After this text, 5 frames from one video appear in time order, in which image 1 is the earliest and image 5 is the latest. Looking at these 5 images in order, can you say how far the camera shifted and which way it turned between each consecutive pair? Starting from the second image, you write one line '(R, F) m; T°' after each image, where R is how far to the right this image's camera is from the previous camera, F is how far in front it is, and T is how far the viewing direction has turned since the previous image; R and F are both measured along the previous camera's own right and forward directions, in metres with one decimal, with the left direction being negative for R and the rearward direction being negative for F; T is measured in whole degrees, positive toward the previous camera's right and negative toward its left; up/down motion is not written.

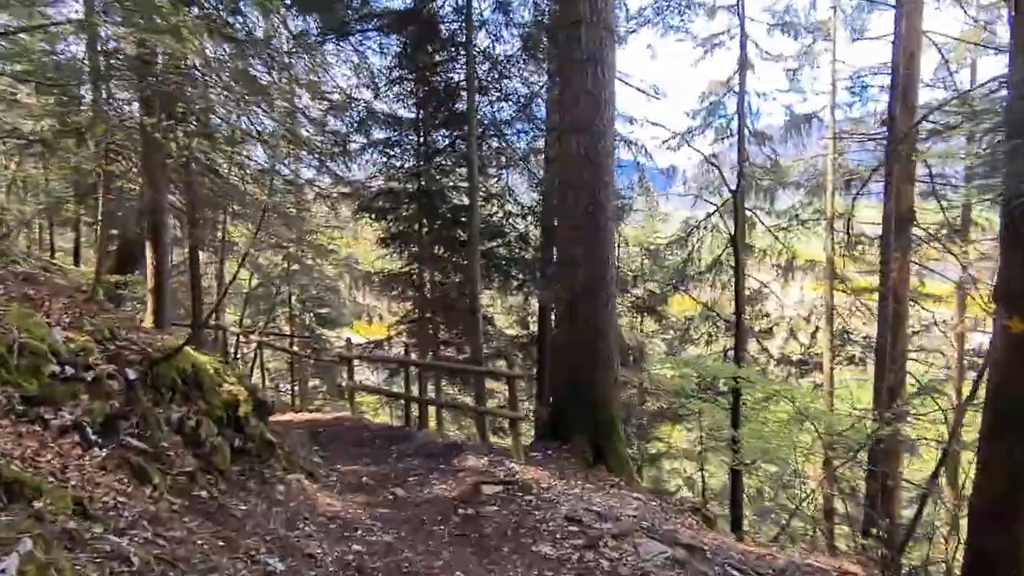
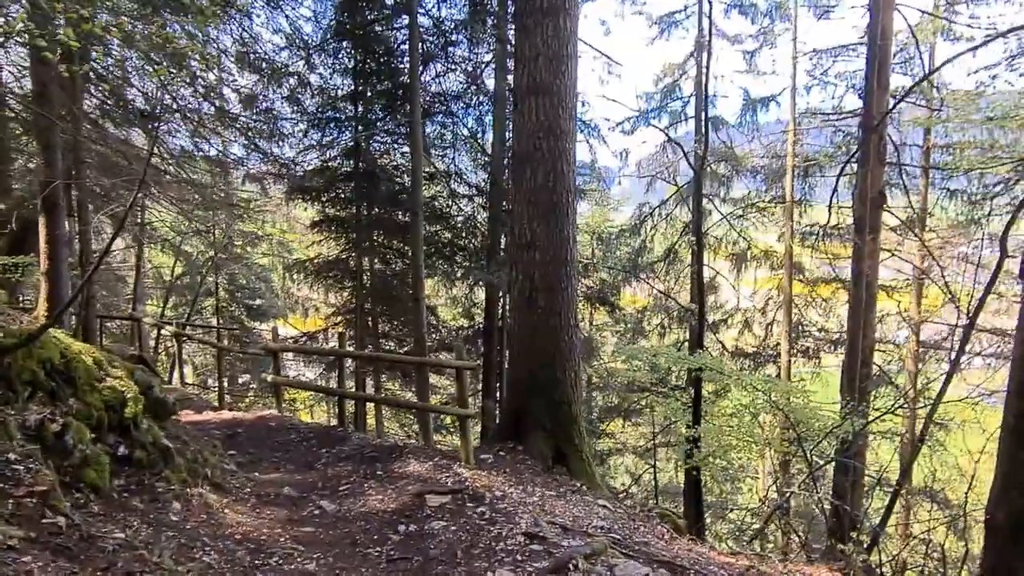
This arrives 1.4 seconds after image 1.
(0.0, +0.7) m; +4°
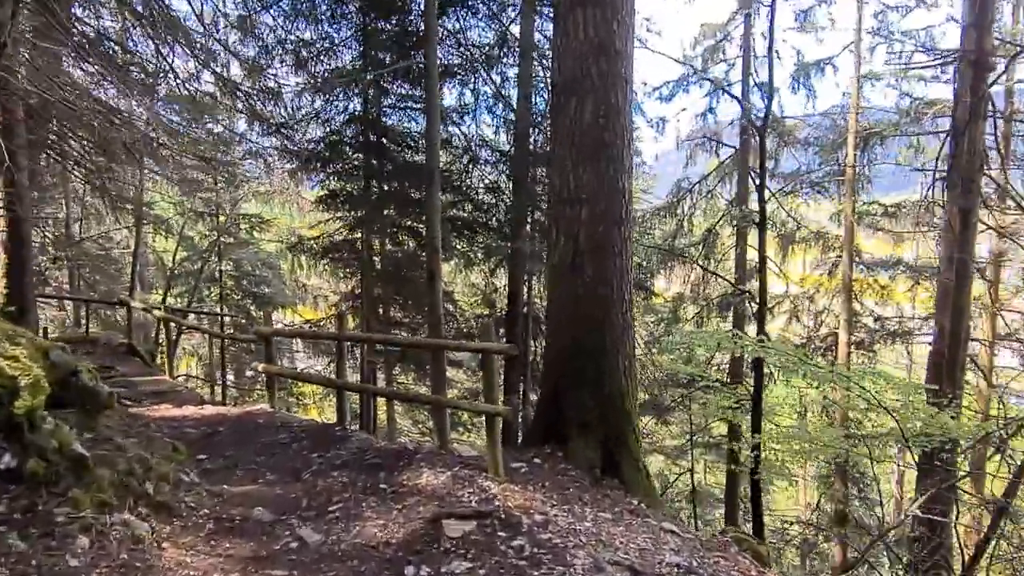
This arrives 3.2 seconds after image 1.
(-0.1, +1.1) m; -1°
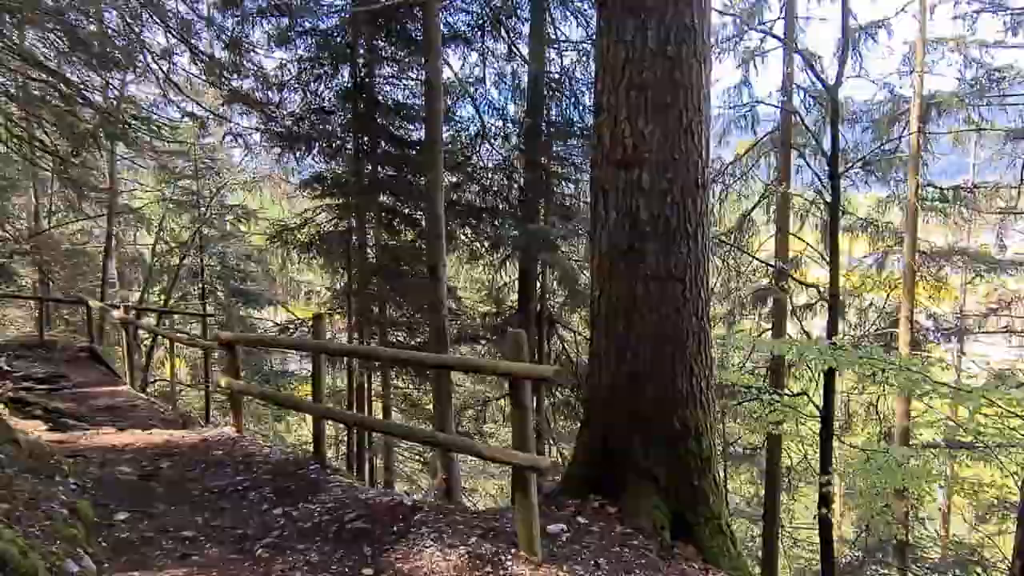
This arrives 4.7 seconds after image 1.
(-0.1, +1.2) m; 0°
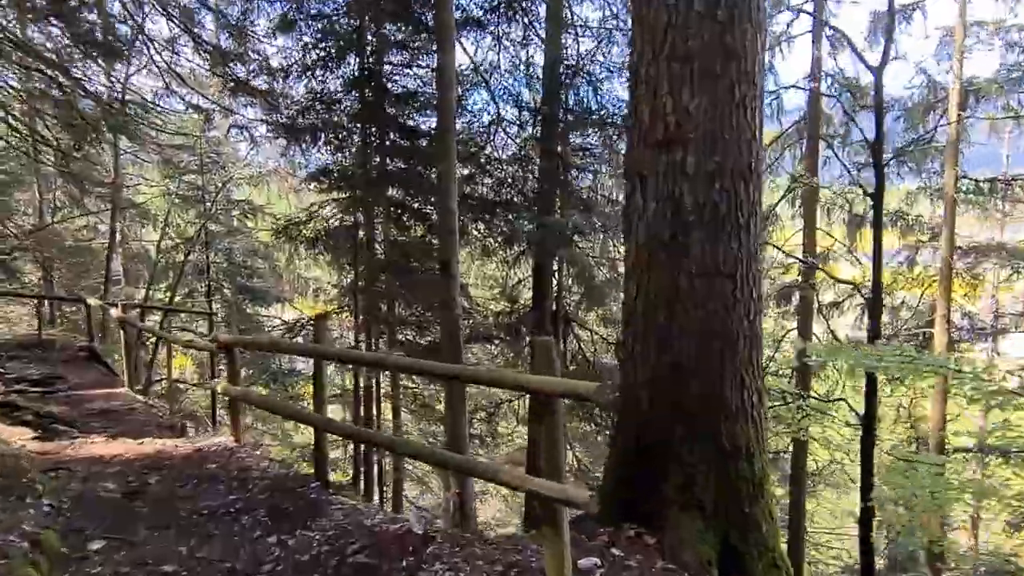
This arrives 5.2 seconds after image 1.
(-0.1, +0.4) m; -1°
